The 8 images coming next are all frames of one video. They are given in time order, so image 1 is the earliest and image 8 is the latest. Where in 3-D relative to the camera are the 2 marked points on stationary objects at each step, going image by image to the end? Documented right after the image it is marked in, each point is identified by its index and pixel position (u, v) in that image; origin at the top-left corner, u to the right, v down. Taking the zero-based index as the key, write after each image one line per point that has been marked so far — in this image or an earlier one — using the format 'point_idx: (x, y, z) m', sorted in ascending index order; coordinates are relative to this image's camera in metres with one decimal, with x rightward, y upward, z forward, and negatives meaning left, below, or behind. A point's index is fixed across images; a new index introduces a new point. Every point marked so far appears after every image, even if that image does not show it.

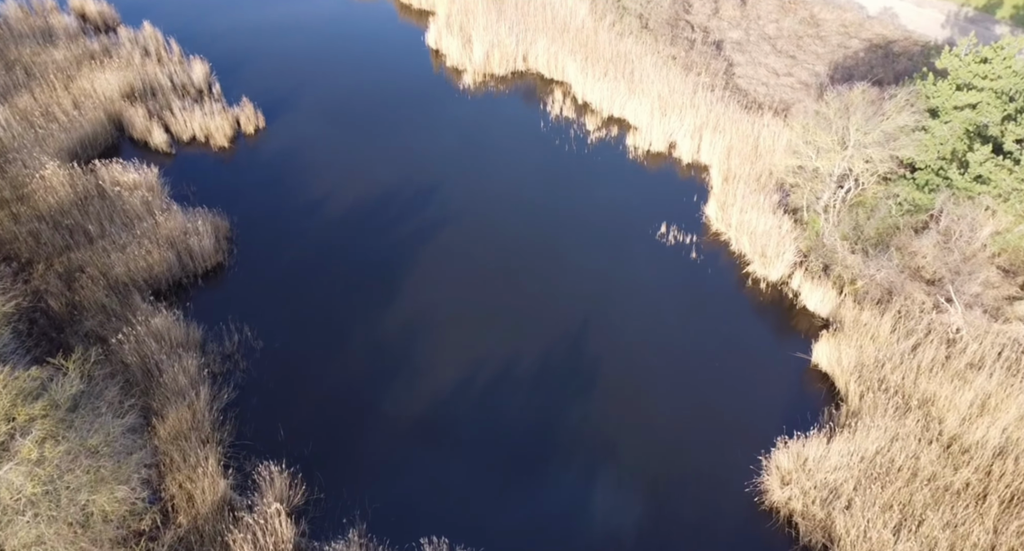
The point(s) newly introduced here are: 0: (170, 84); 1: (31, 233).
0: (-6.5, +3.7, +16.8) m
1: (-7.5, +0.6, +13.7) m
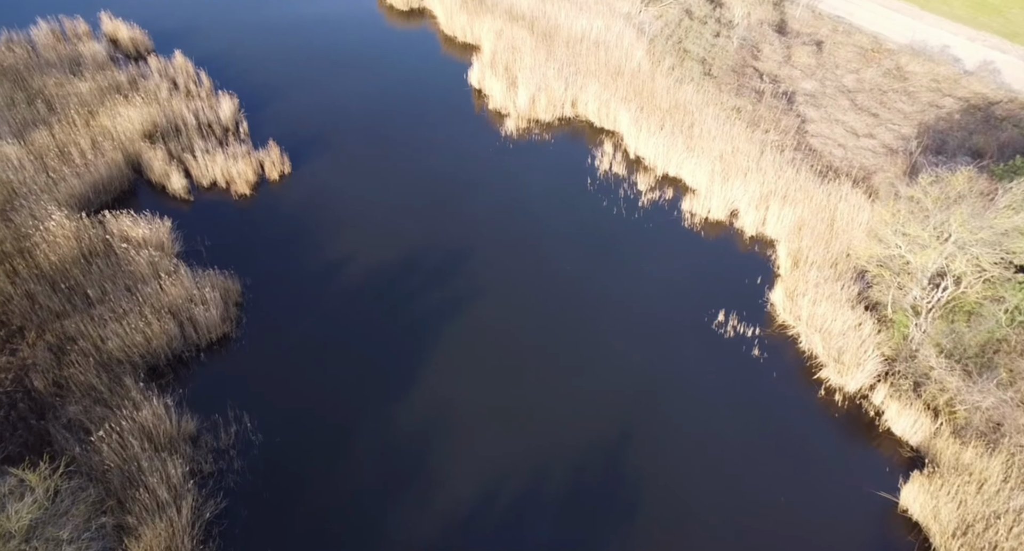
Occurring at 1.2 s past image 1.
0: (-5.7, +2.7, +15.9) m
1: (-7.0, -0.3, +12.7) m
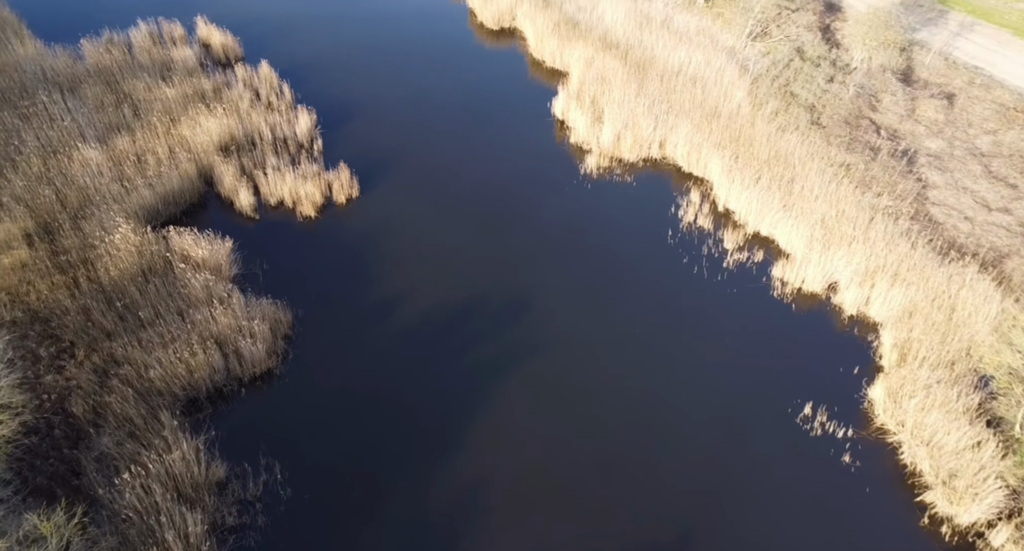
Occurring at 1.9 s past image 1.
0: (-4.2, +2.4, +15.4) m
1: (-6.0, -0.5, +12.4) m
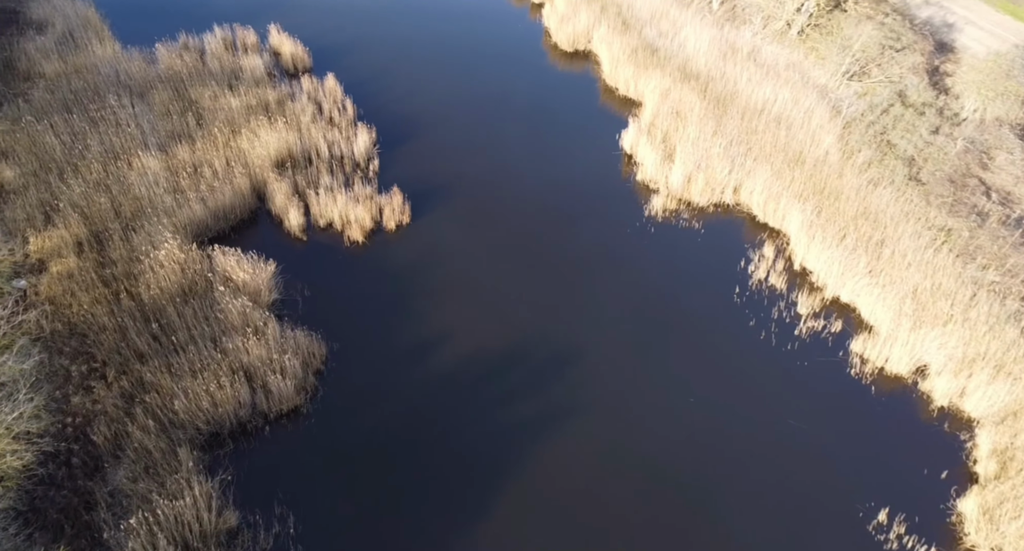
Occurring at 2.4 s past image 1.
0: (-3.1, +2.0, +14.8) m
1: (-5.3, -0.7, +12.0) m
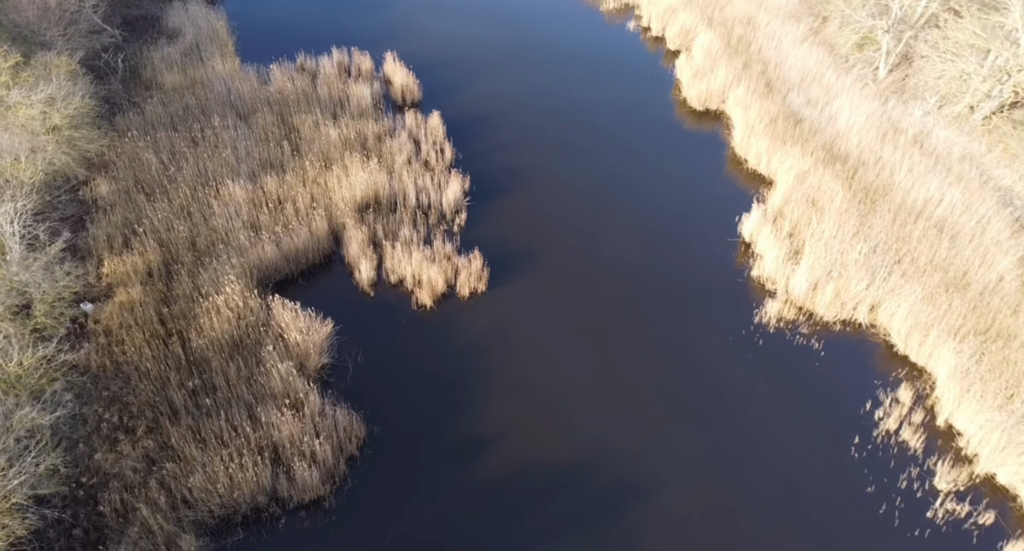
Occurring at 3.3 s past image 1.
0: (-1.5, +1.1, +13.5) m
1: (-4.4, -1.3, +11.1) m
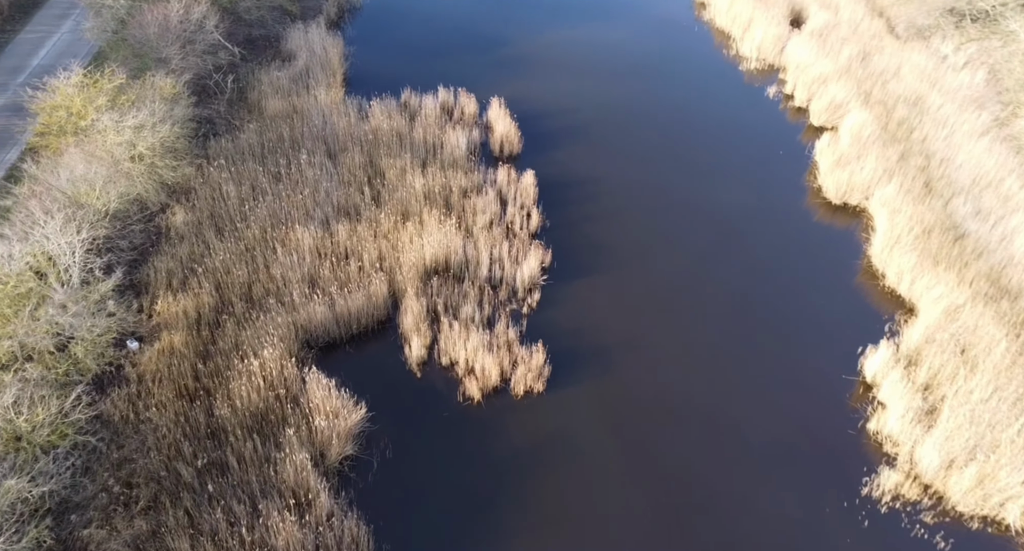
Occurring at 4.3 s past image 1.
0: (-0.3, 0.0, +11.9) m
1: (-3.9, -1.9, +9.9) m
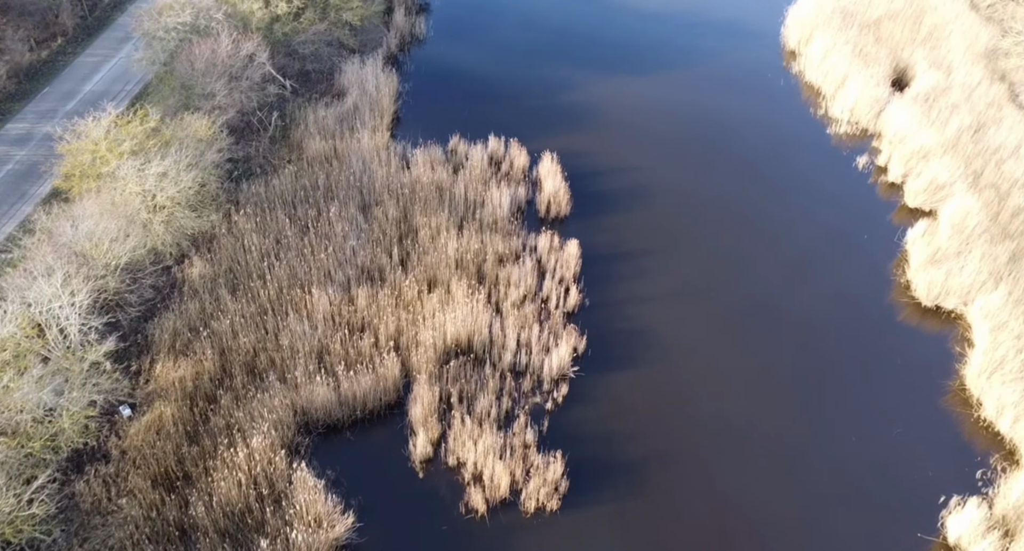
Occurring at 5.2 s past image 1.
0: (0.0, -1.0, +10.6) m
1: (-3.8, -2.7, +8.9) m
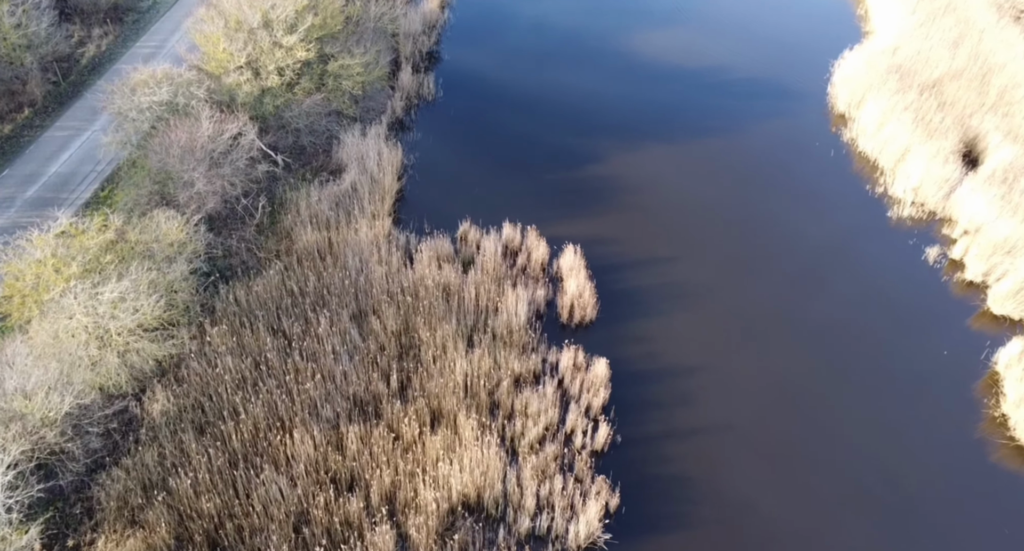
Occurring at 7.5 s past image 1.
0: (+0.2, -2.5, +8.8) m
1: (-3.6, -4.2, +7.1) m
